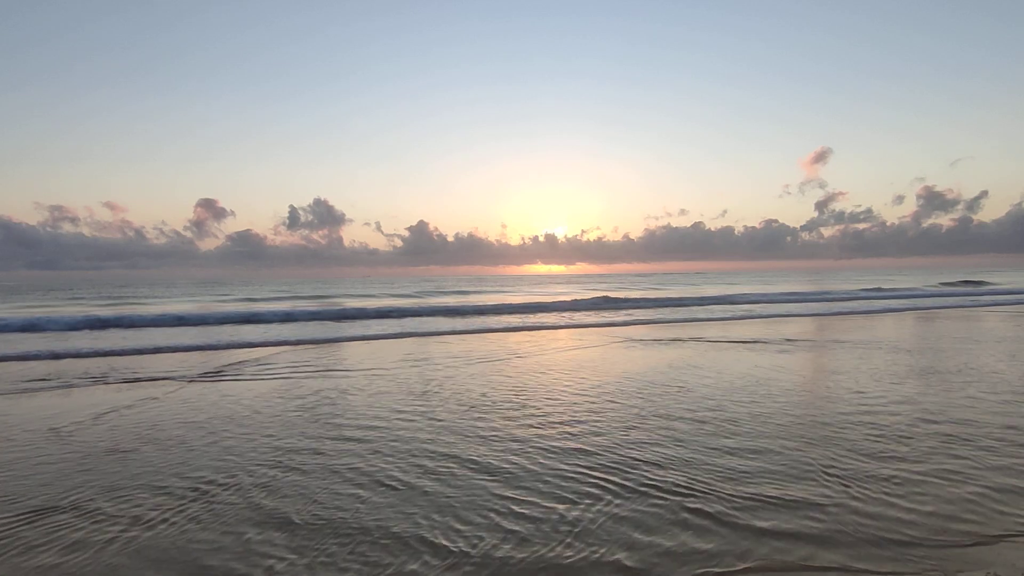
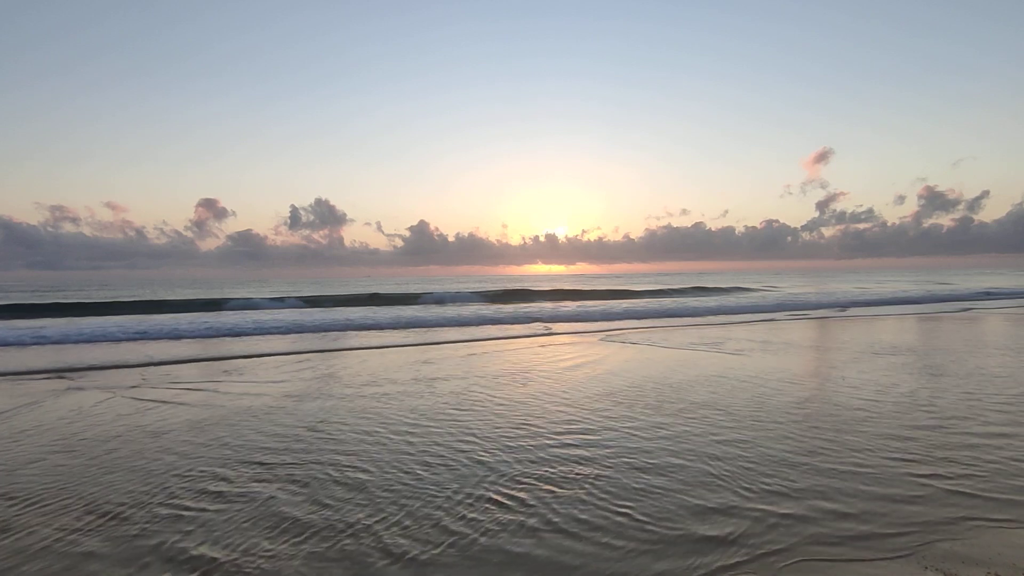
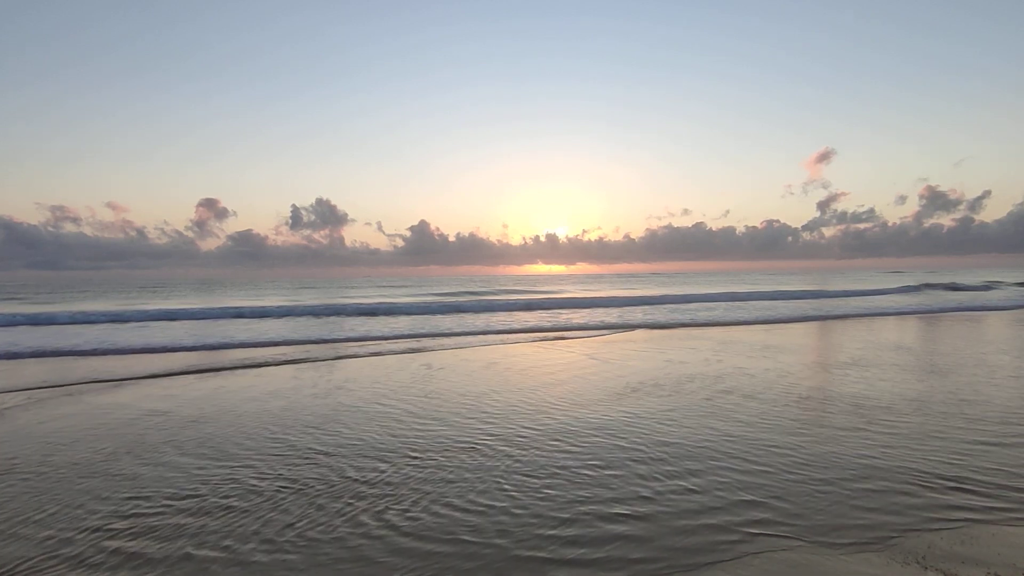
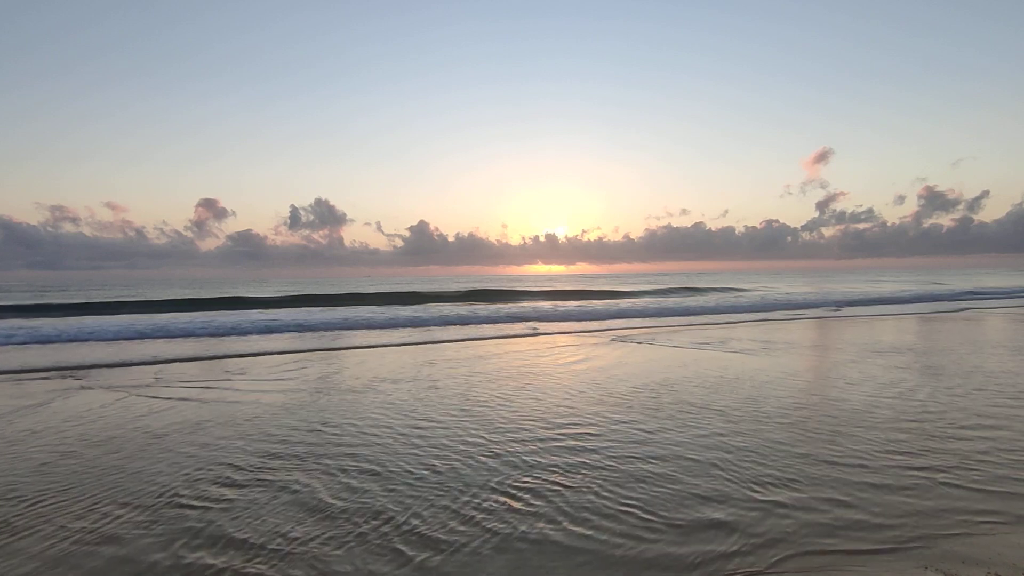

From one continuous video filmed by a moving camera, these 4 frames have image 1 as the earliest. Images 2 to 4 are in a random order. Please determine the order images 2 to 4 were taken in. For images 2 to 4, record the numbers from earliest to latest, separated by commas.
4, 2, 3
